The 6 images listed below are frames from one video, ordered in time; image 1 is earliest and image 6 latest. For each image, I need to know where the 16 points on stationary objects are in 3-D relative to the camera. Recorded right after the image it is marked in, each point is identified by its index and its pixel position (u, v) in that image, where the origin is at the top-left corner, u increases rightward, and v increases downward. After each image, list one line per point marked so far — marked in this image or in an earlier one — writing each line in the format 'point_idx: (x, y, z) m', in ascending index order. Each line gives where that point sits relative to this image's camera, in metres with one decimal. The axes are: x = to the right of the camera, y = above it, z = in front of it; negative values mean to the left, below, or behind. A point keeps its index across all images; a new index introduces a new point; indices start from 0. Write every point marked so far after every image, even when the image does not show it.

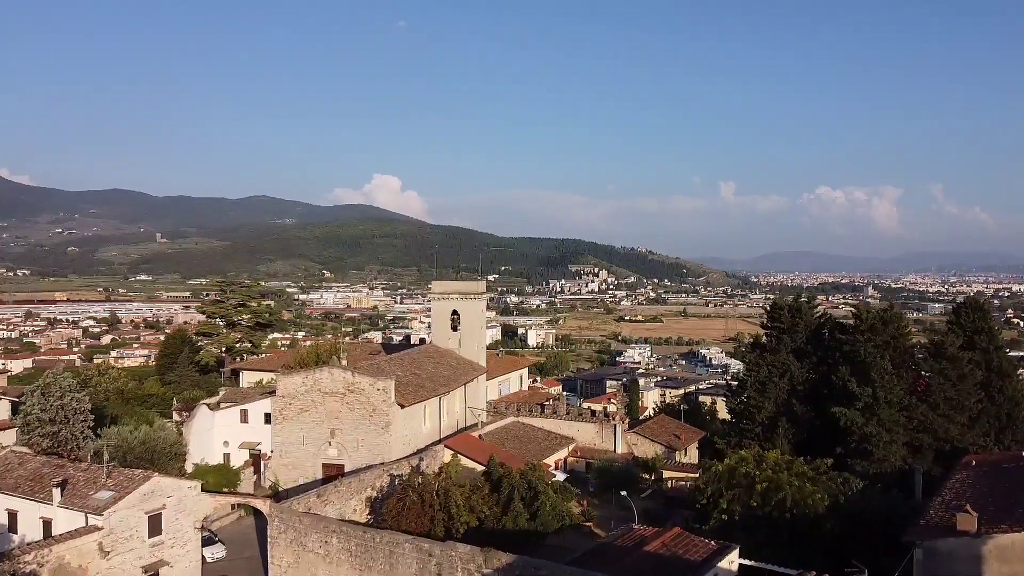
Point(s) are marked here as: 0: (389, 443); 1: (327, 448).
0: (-1.3, -1.6, +7.5) m
1: (-2.0, -1.7, +7.8) m
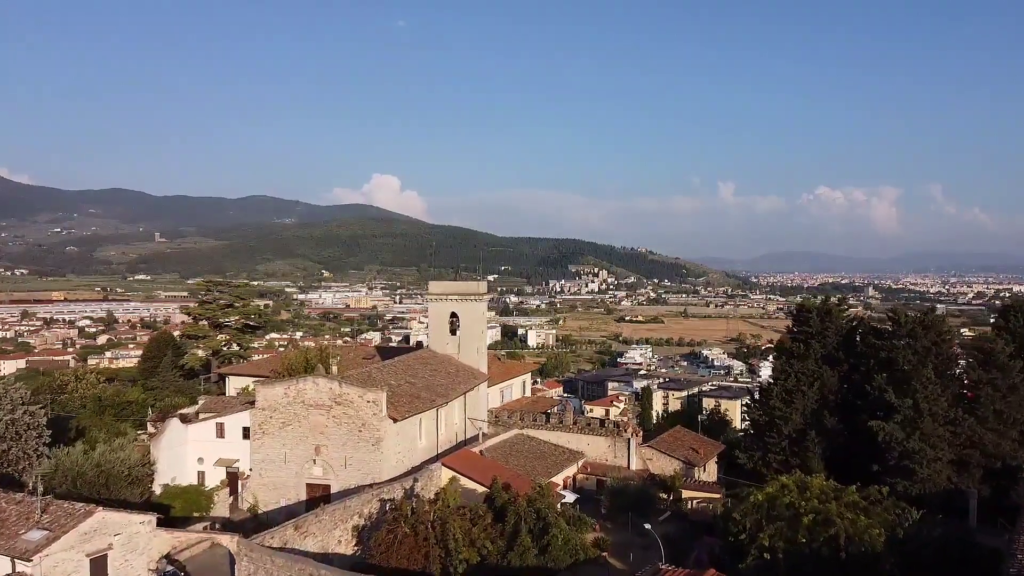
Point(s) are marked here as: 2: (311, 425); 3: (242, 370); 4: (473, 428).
0: (-1.2, -1.6, +6.8) m
1: (-2.0, -1.7, +7.1) m
2: (-1.9, -1.3, +7.0) m
3: (-4.7, -1.4, +12.4) m
4: (-0.5, -1.8, +9.2) m
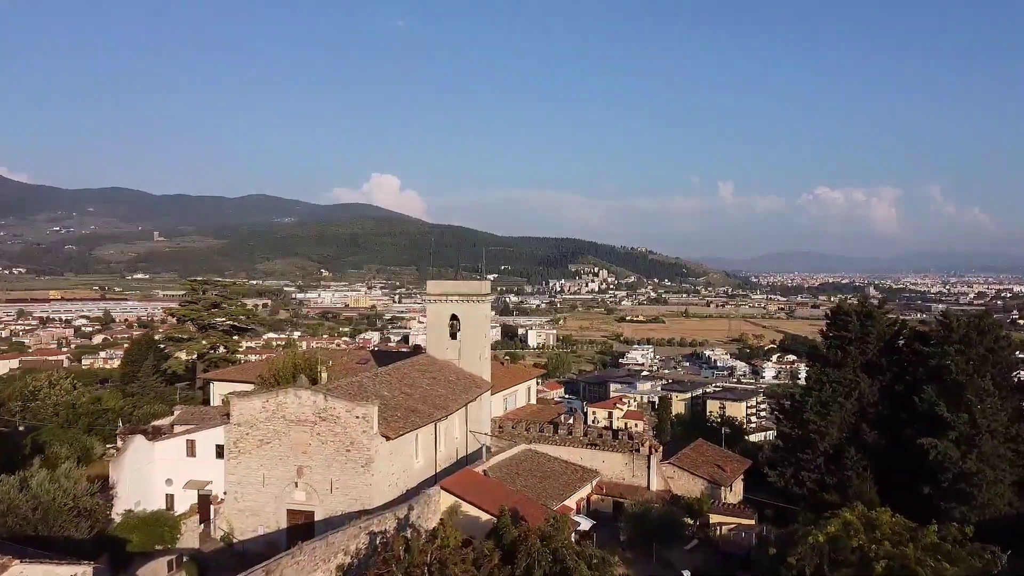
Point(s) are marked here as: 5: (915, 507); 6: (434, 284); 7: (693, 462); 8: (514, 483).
0: (-1.2, -1.6, +6.0) m
1: (-1.9, -1.7, +6.2) m
2: (-1.9, -1.3, +6.2) m
3: (-4.6, -1.4, +11.6) m
4: (-0.4, -1.8, +8.4) m
5: (+5.0, -2.7, +8.9) m
6: (-1.1, +0.1, +10.1) m
7: (+2.2, -2.1, +8.5) m
8: (0.0, -1.8, +6.8) m
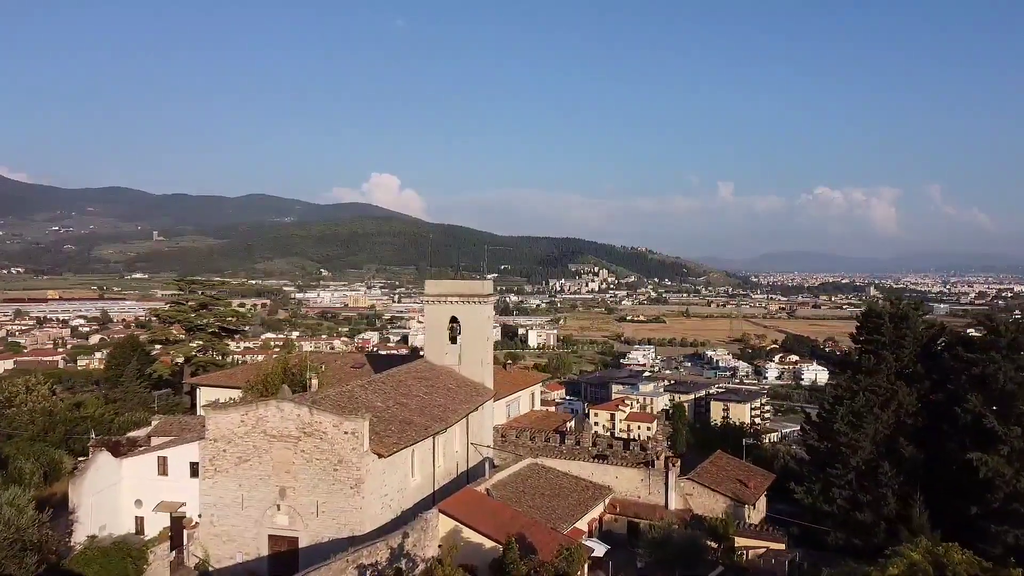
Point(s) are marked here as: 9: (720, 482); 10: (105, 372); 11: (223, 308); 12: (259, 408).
0: (-1.1, -1.6, +5.4) m
1: (-1.8, -1.8, +5.6) m
2: (-1.8, -1.3, +5.6) m
3: (-4.5, -1.4, +11.0) m
4: (-0.4, -1.8, +7.8) m
5: (+5.1, -2.7, +8.3) m
6: (-1.1, +0.1, +9.4) m
7: (+2.2, -2.1, +7.9) m
8: (+0.1, -1.8, +6.2) m
9: (+2.3, -2.1, +7.9) m
10: (-7.7, -1.6, +13.7) m
11: (-5.3, -0.4, +13.3) m
12: (-1.9, -0.9, +5.6) m
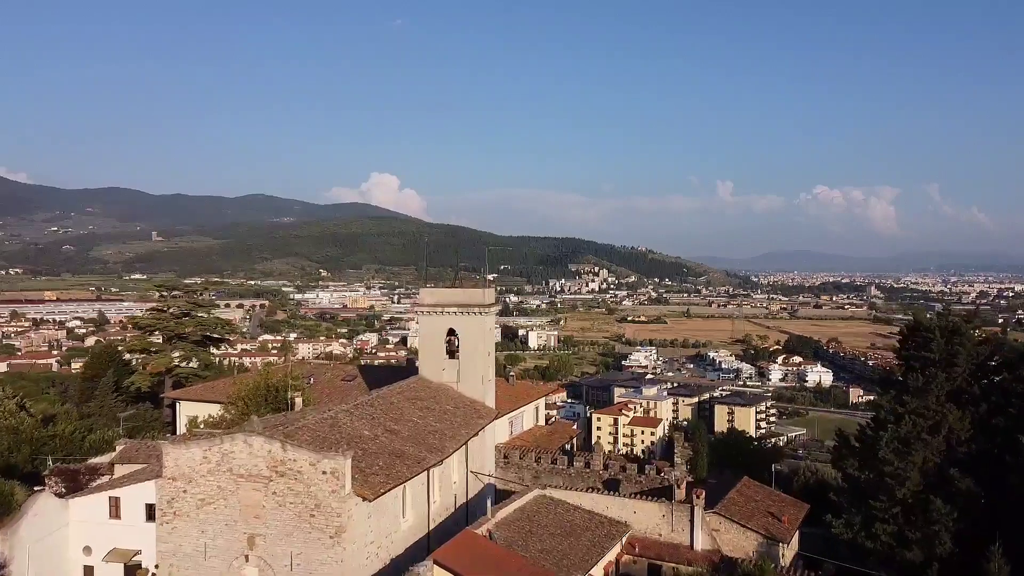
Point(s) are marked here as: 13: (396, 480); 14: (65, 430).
0: (-1.1, -1.7, +4.6) m
1: (-1.8, -1.8, +4.9) m
2: (-1.8, -1.4, +4.8) m
3: (-4.5, -1.5, +10.3) m
4: (-0.3, -1.9, +7.0) m
5: (+5.1, -2.8, +7.5) m
6: (-1.0, 0.0, +8.7) m
7: (+2.3, -2.2, +7.2) m
8: (+0.1, -1.9, +5.4) m
9: (+2.3, -2.2, +7.1) m
10: (-7.7, -1.7, +13.0) m
11: (-5.3, -0.5, +12.6) m
12: (-1.9, -1.0, +4.8) m
13: (-0.8, -1.3, +5.0) m
14: (-6.0, -1.9, +9.7) m
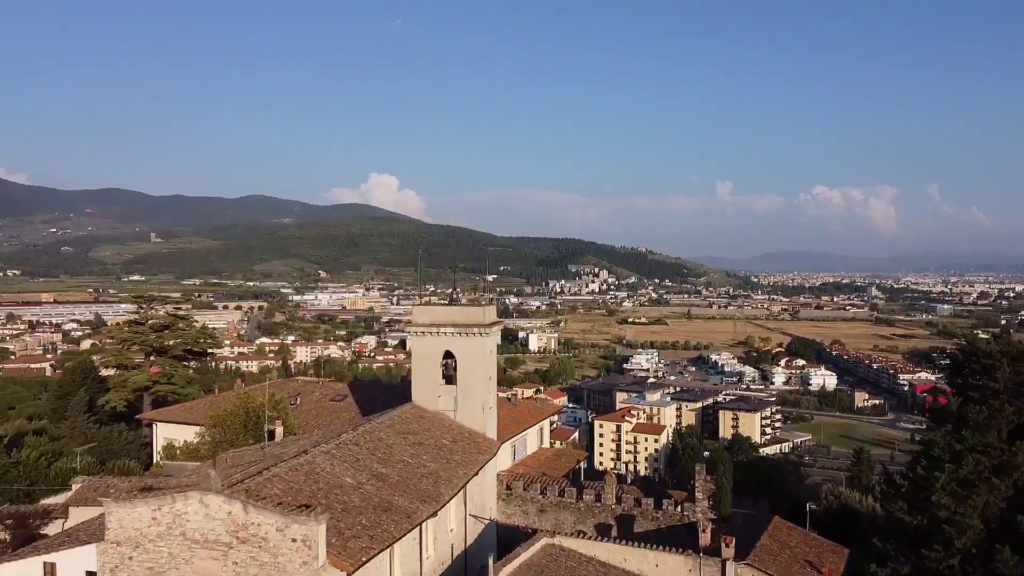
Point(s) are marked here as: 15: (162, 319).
0: (-1.0, -1.9, +3.8) m
1: (-1.8, -2.0, +4.1) m
2: (-1.8, -1.6, +4.1) m
3: (-4.5, -1.7, +9.5) m
4: (-0.3, -2.0, +6.3) m
5: (+5.1, -2.9, +6.8) m
6: (-1.0, -0.2, +7.9) m
7: (+2.3, -2.3, +6.4) m
8: (+0.1, -2.1, +4.7) m
9: (+2.3, -2.4, +6.4) m
10: (-7.6, -1.9, +12.2) m
11: (-5.2, -0.6, +11.8) m
12: (-1.9, -1.2, +4.1) m
13: (-0.8, -1.5, +4.3) m
14: (-5.9, -2.1, +8.9) m
15: (-5.6, -0.5, +11.7) m
